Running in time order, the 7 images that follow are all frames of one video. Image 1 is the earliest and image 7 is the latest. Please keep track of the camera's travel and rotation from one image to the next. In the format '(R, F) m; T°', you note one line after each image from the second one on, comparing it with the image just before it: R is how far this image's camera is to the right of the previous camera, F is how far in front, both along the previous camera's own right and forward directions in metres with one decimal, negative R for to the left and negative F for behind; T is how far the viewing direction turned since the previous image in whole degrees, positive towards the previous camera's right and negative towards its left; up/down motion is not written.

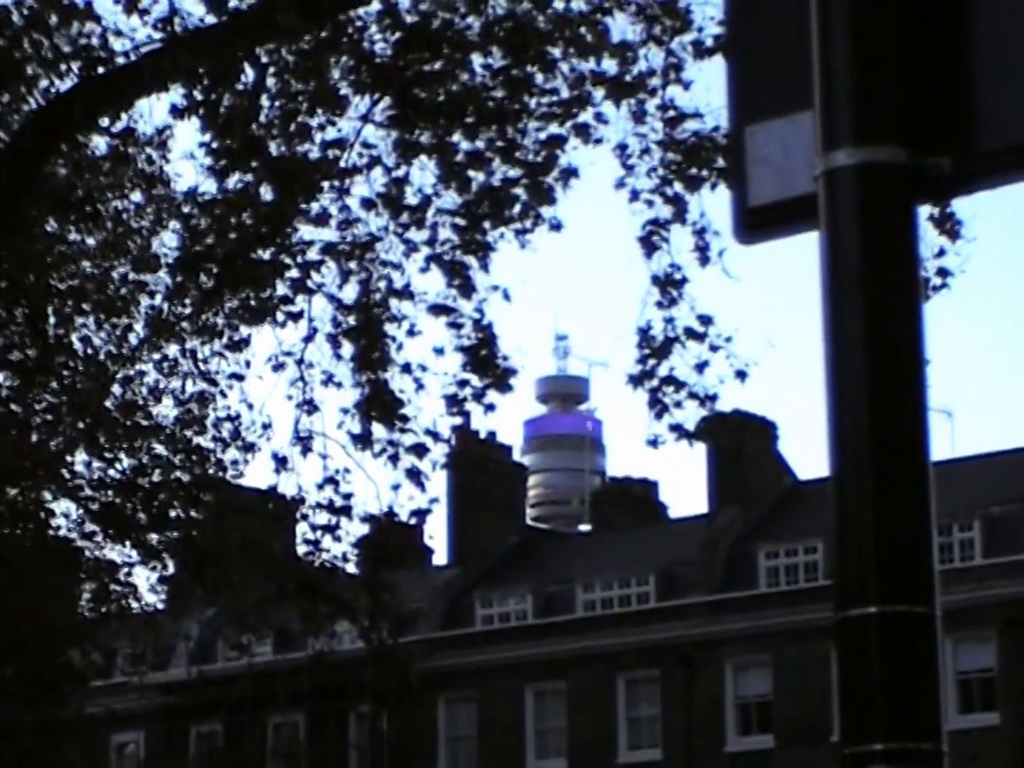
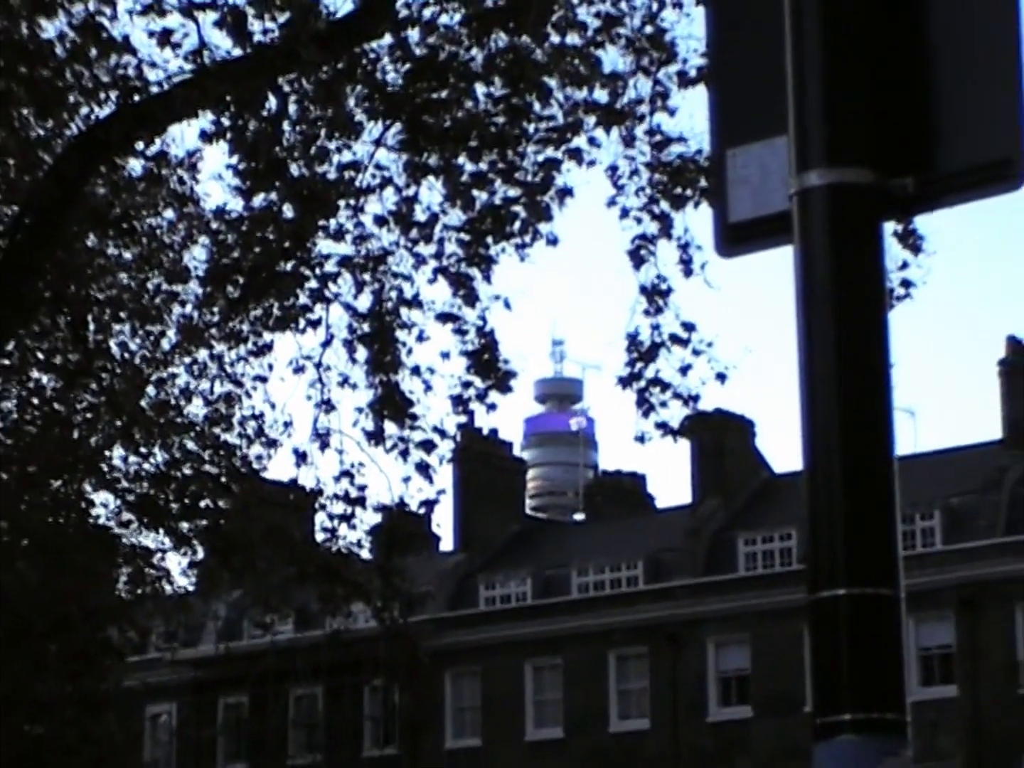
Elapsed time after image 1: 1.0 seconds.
(+0.1, -0.9) m; -1°
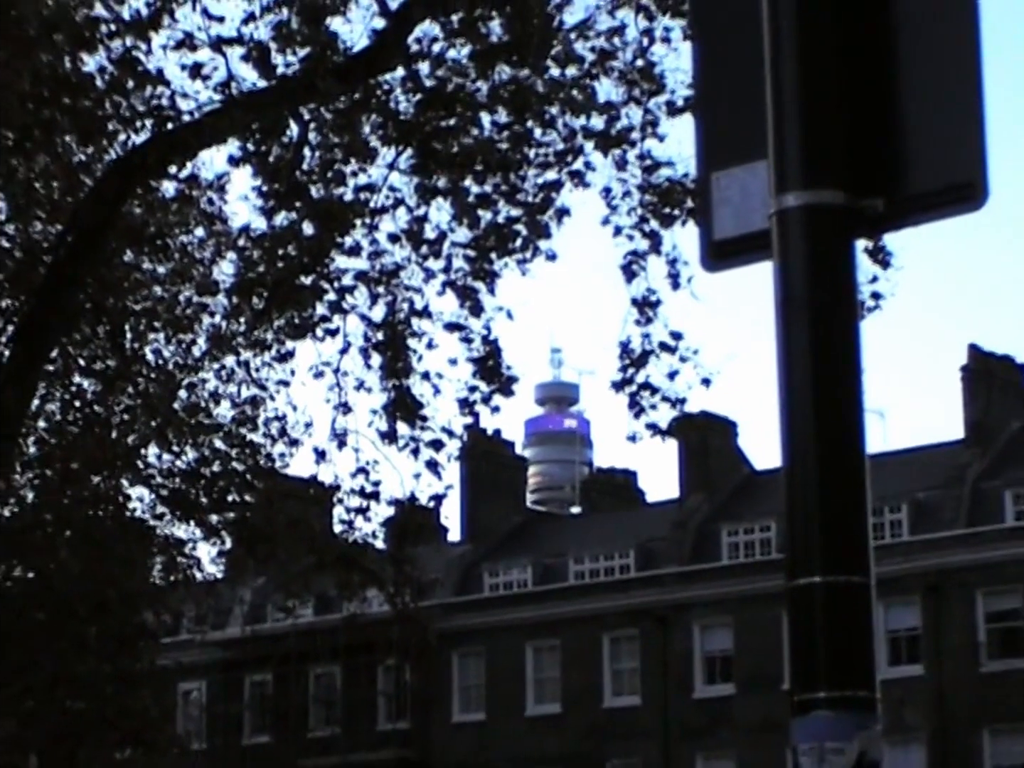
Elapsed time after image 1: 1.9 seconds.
(+0.1, -1.0) m; 0°
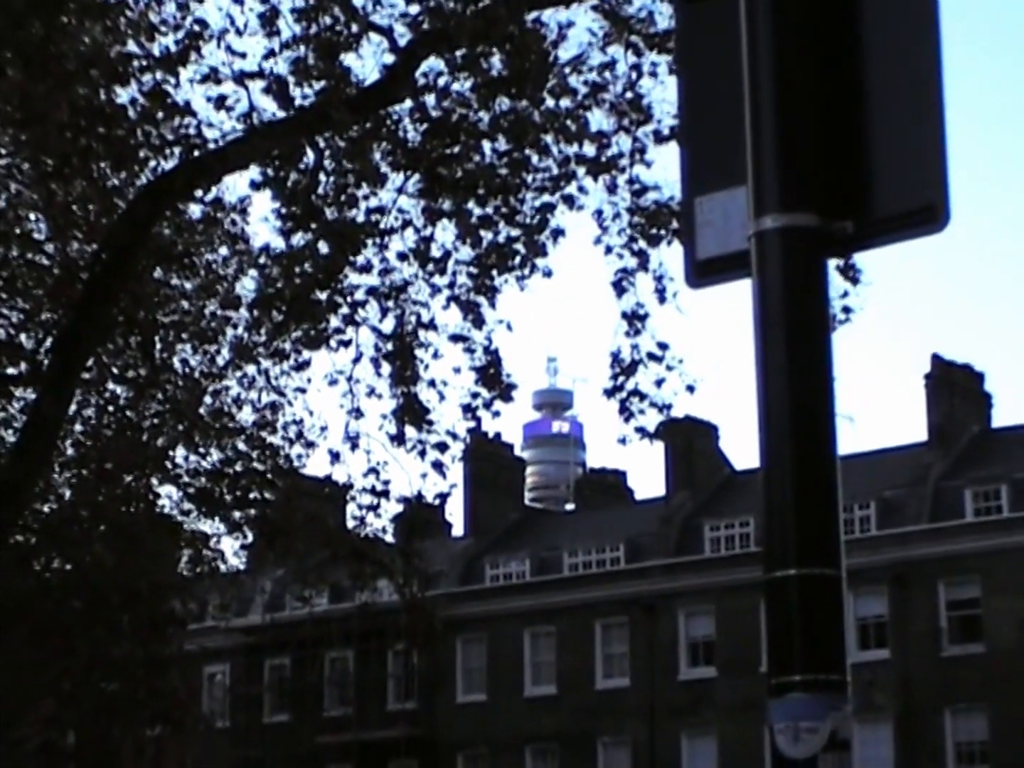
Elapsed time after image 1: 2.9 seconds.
(+0.1, -1.0) m; 0°
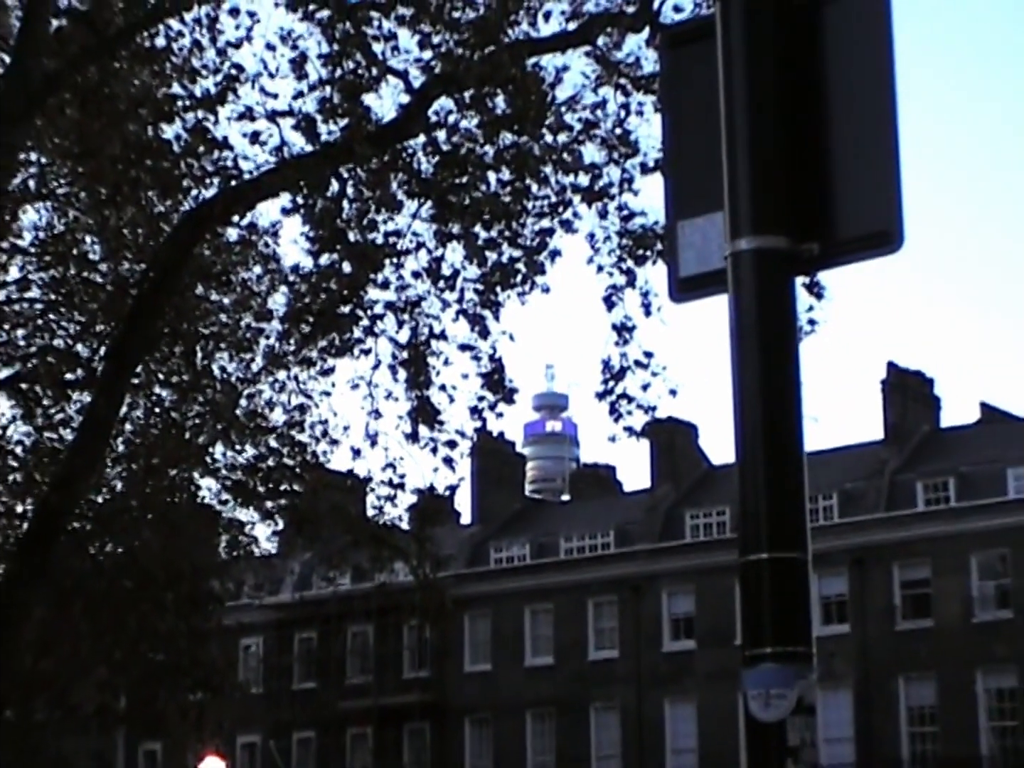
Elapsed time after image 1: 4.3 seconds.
(+0.1, -1.6) m; -1°
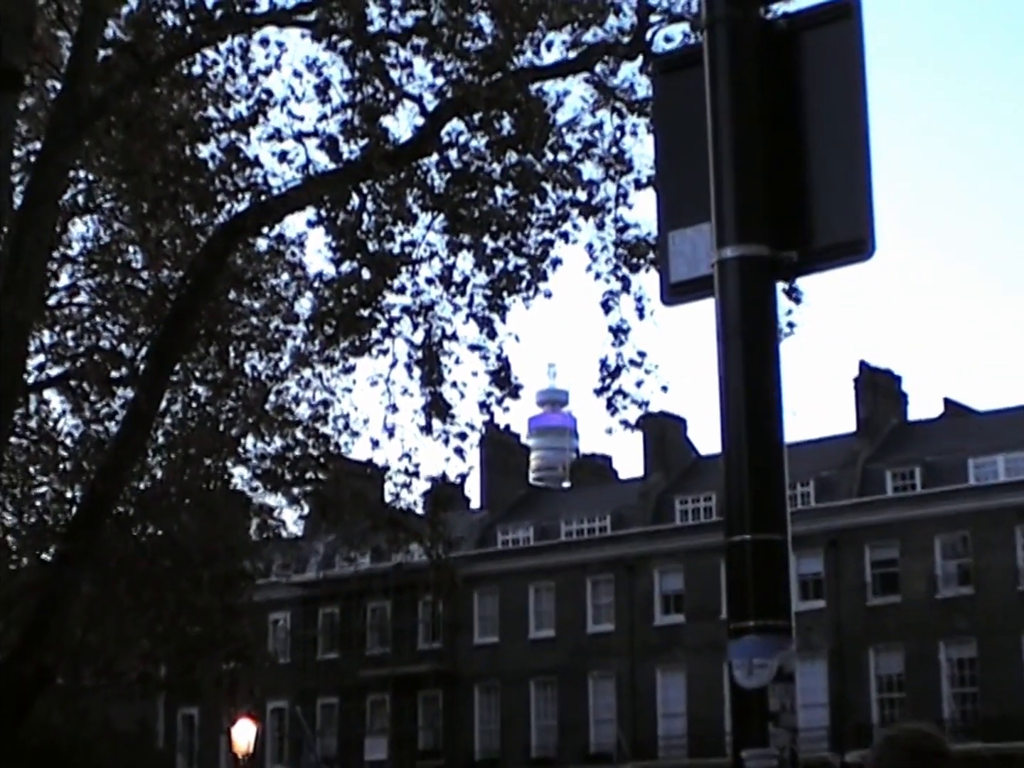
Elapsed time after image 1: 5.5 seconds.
(+0.1, -1.4) m; -1°
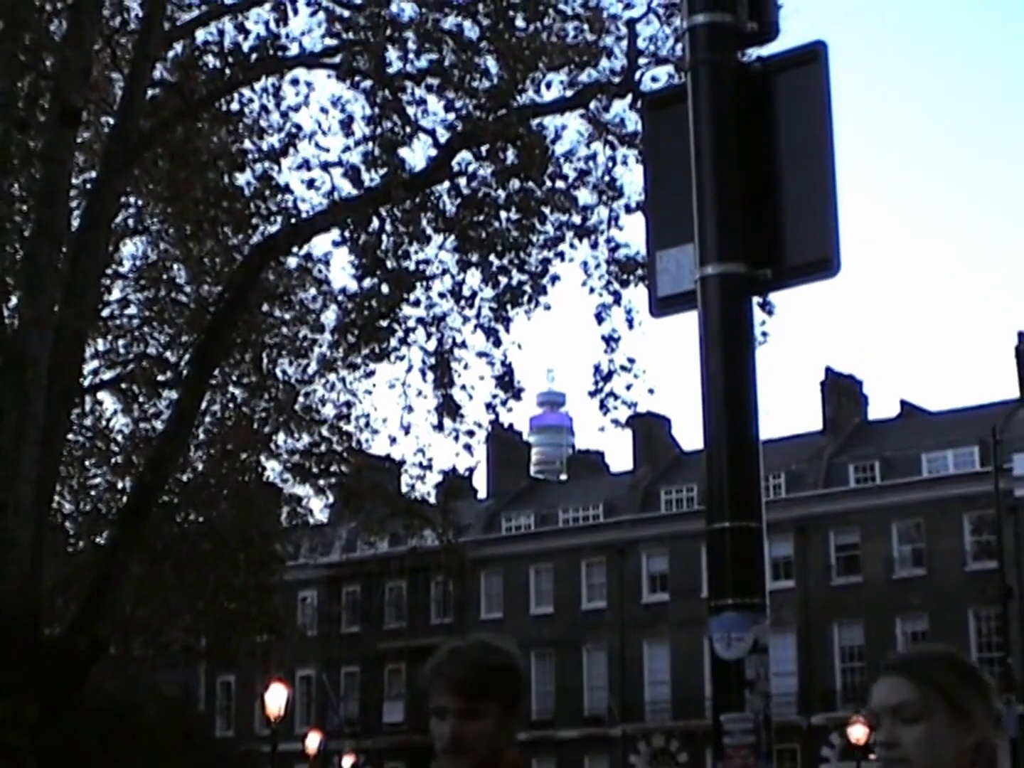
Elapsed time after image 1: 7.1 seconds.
(+0.1, -1.9) m; 0°
